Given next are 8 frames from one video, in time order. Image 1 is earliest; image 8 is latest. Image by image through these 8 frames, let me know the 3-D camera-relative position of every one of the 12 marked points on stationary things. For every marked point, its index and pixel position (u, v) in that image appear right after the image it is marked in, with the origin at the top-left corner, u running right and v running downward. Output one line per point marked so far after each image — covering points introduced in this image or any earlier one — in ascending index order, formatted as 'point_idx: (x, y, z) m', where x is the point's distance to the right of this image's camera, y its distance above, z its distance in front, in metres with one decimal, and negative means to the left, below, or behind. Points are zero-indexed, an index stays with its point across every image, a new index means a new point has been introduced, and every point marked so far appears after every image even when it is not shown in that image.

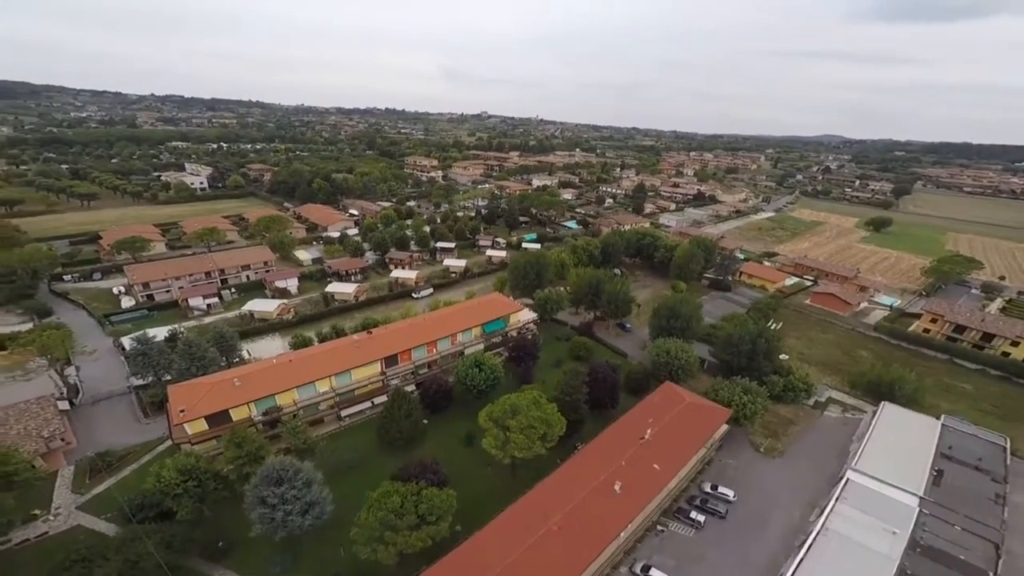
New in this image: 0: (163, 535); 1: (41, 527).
0: (-14.3, -10.3, +13.8) m
1: (-21.3, -11.5, +15.0) m
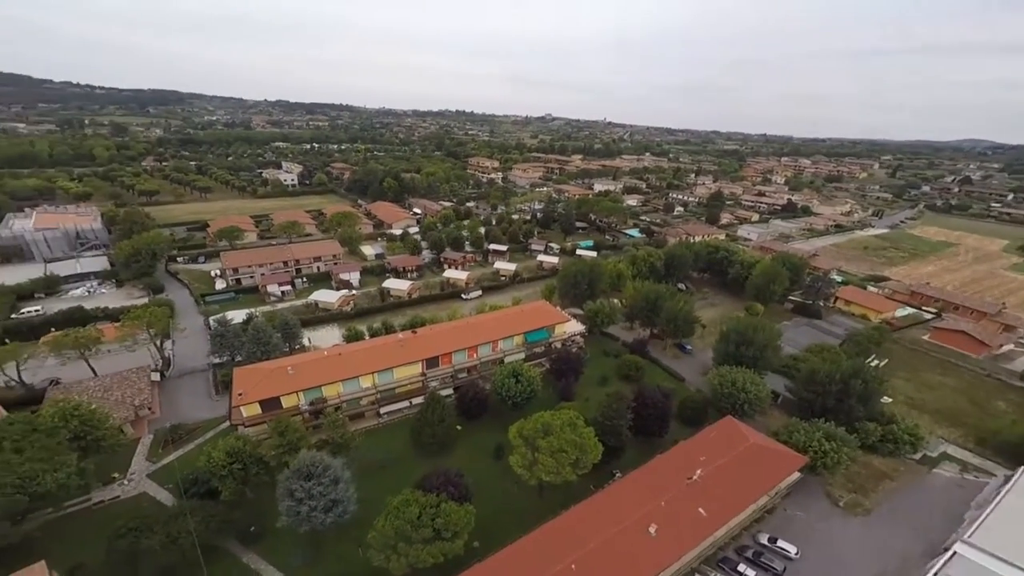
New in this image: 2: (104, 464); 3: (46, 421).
0: (-14.1, -10.4, +15.3) m
1: (-20.8, -11.1, +17.7) m
2: (-23.0, -10.5, +18.7) m
3: (-22.4, -6.5, +16.4) m
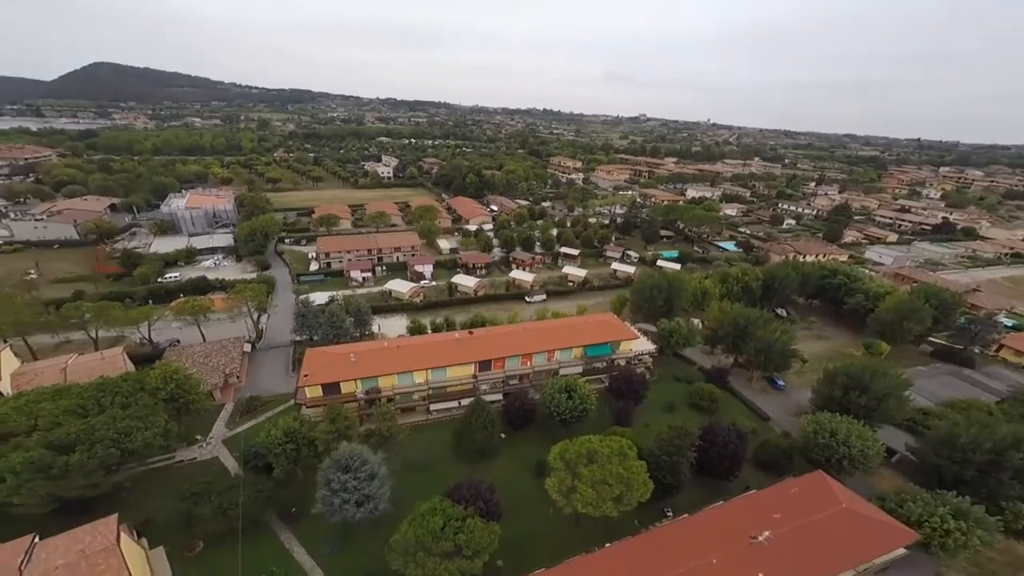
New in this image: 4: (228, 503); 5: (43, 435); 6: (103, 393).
0: (-12.9, -10.1, +16.9) m
1: (-19.0, -10.0, +20.6) m
2: (-20.9, -9.2, +22.0) m
3: (-20.4, -5.3, +19.5) m
4: (-13.6, -10.6, +15.9) m
5: (-21.1, -6.8, +14.8) m
6: (-21.3, -5.6, +17.5) m
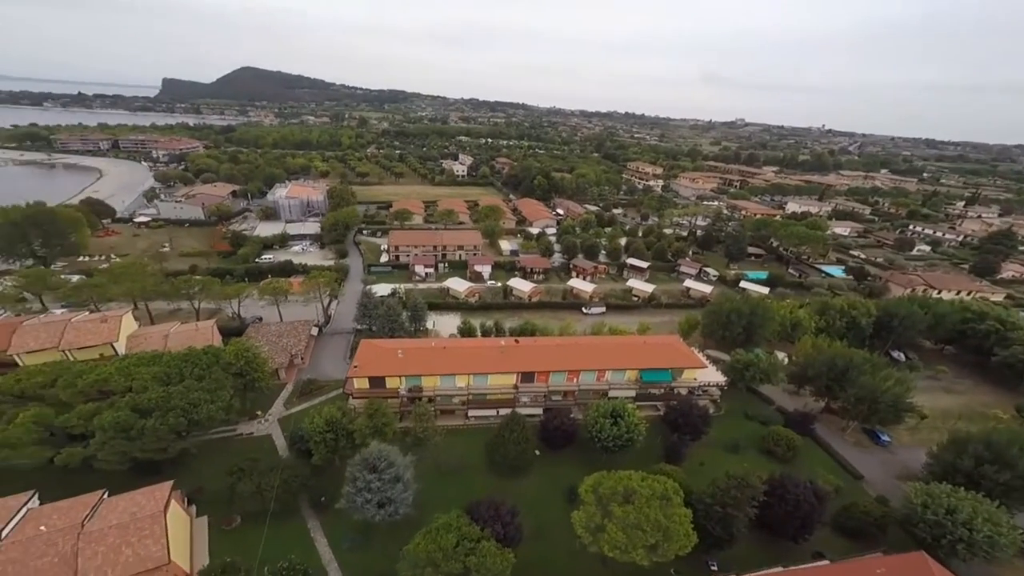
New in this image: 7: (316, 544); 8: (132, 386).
0: (-11.9, -9.9, +18.2) m
1: (-17.2, -9.2, +23.0) m
2: (-18.7, -8.3, +24.7) m
3: (-18.2, -4.4, +22.1) m
4: (-12.8, -10.3, +17.4) m
5: (-19.9, -5.8, +17.6) m
6: (-19.5, -4.6, +20.3) m
7: (-9.9, -12.9, +17.2) m
8: (-20.5, -5.4, +18.2) m
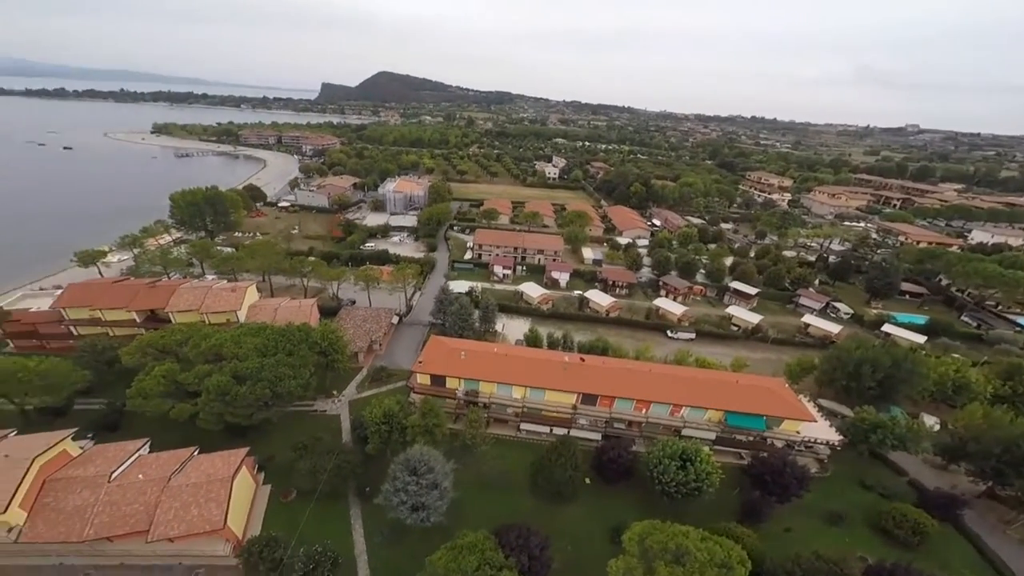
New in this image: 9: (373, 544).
0: (-9.7, -9.8, +19.8) m
1: (-13.6, -8.5, +25.7) m
2: (-14.5, -7.4, +27.7) m
3: (-14.2, -3.6, +25.1) m
4: (-10.8, -10.0, +19.3) m
5: (-17.1, -4.6, +21.1) m
6: (-15.9, -3.5, +23.6) m
7: (-8.5, -13.0, +18.4) m
8: (-17.5, -4.2, +21.9) m
9: (-7.2, -13.4, +17.9) m
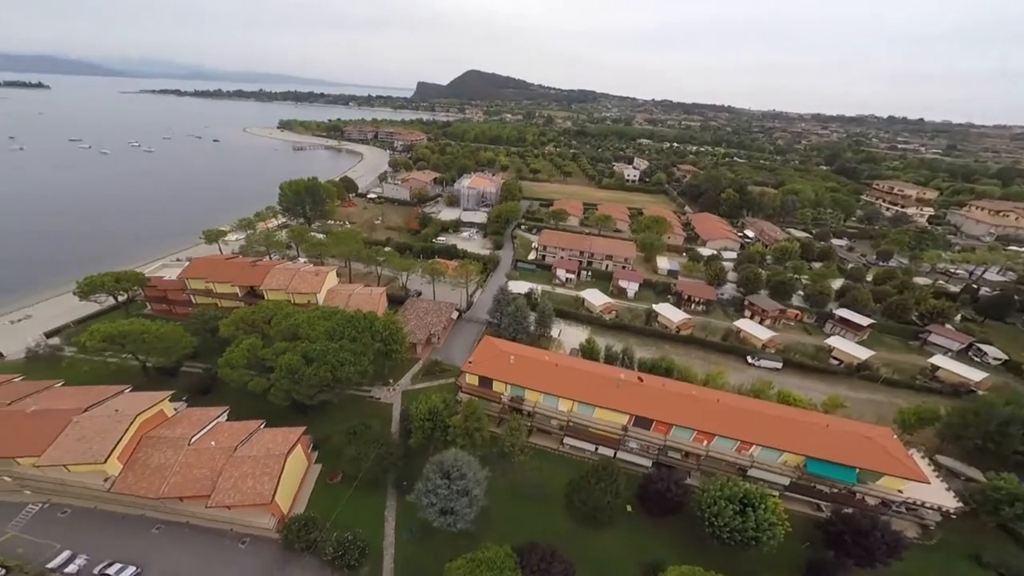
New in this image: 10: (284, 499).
0: (-7.6, -9.6, +20.9) m
1: (-10.1, -8.0, +27.4) m
2: (-10.6, -6.7, +29.5) m
3: (-10.4, -3.0, +26.8) m
4: (-8.8, -9.8, +20.6) m
5: (-14.0, -3.8, +23.5) m
6: (-12.3, -2.8, +25.6) m
7: (-6.9, -13.0, +19.4) m
8: (-14.2, -3.3, +24.3) m
9: (-5.8, -13.5, +18.6) m
10: (-12.5, -11.6, +18.6) m
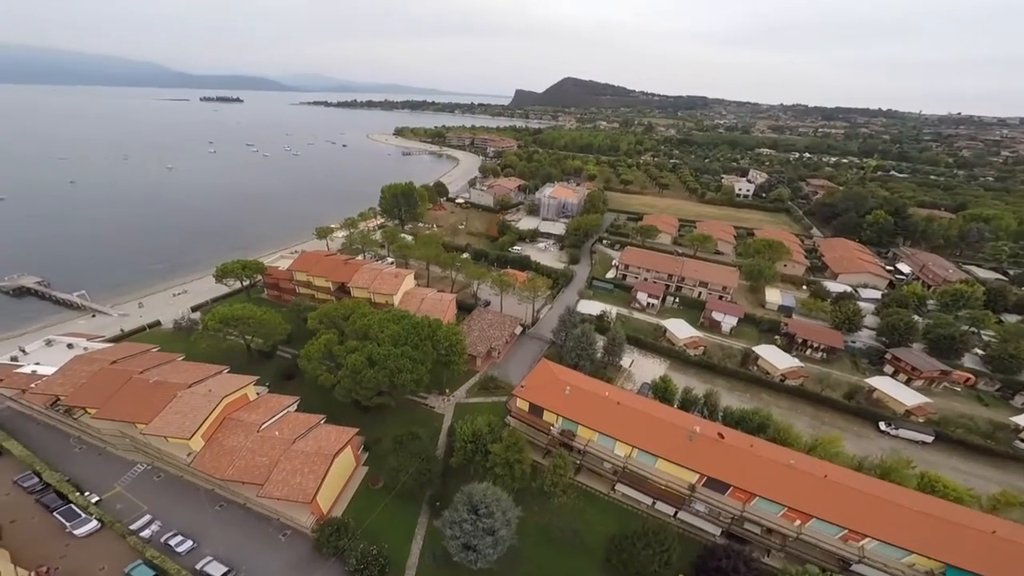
0: (-5.2, -10.6, +21.1) m
1: (-6.0, -8.8, +28.0) m
2: (-5.7, -7.6, +30.2) m
3: (-5.8, -3.9, +27.5) m
4: (-6.5, -10.6, +21.1) m
5: (-10.2, -4.2, +25.1) m
6: (-7.9, -3.4, +26.8) m
7: (-5.4, -13.9, +19.5) m
8: (-10.2, -3.7, +26.0) m
9: (-4.5, -14.6, +18.5) m
10: (-10.8, -12.0, +20.1) m
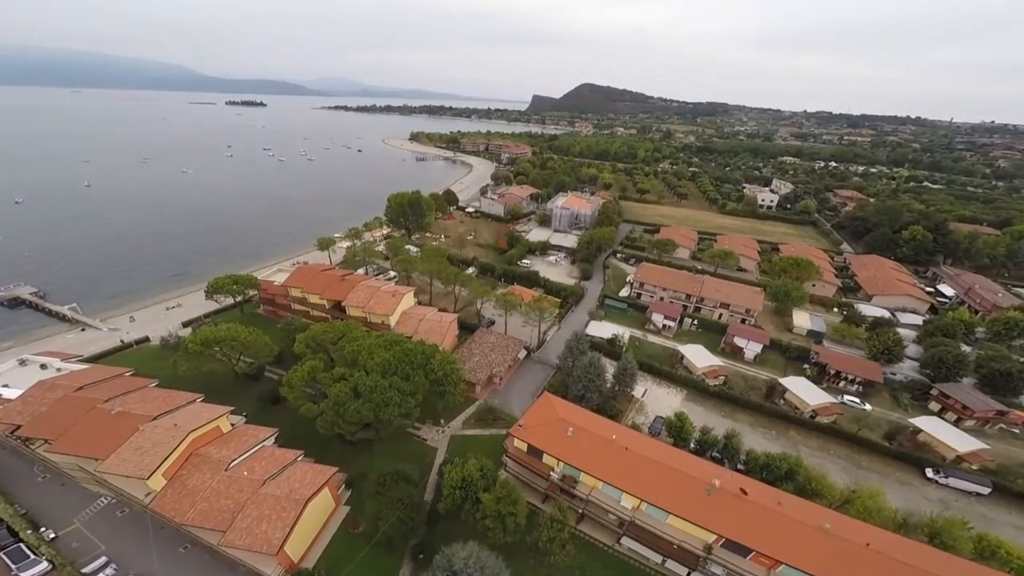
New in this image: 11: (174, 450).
0: (-5.7, -12.4, +18.9) m
1: (-6.1, -10.7, +25.8) m
2: (-5.7, -9.5, +28.0) m
3: (-5.8, -5.7, +25.3) m
4: (-6.9, -12.4, +18.9) m
5: (-10.3, -5.9, +23.1) m
6: (-7.9, -5.3, +24.7) m
7: (-5.9, -15.8, +17.2) m
8: (-10.2, -5.4, +23.9) m
9: (-5.2, -16.4, +16.1) m
10: (-11.2, -13.6, +18.0) m
11: (-18.8, -9.1, +19.1) m
